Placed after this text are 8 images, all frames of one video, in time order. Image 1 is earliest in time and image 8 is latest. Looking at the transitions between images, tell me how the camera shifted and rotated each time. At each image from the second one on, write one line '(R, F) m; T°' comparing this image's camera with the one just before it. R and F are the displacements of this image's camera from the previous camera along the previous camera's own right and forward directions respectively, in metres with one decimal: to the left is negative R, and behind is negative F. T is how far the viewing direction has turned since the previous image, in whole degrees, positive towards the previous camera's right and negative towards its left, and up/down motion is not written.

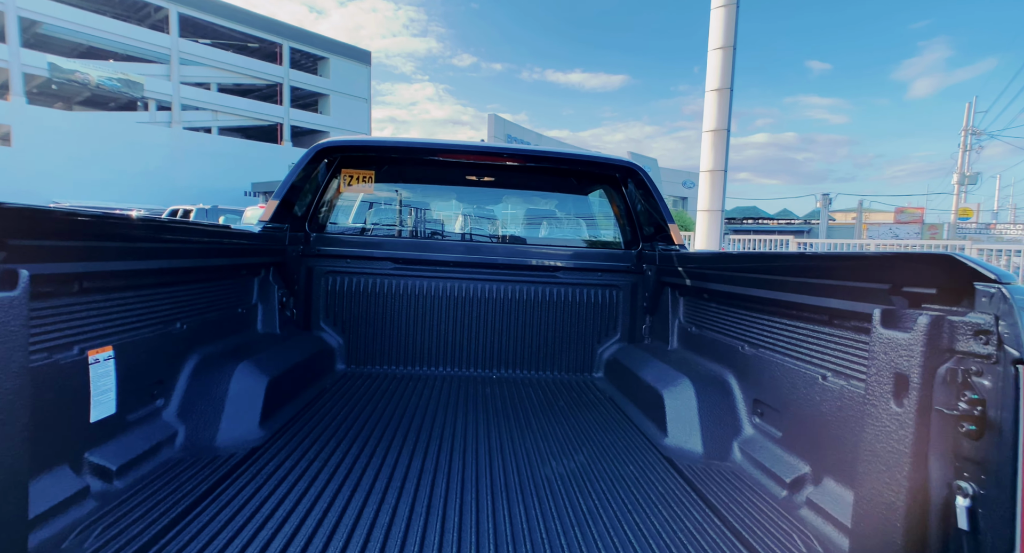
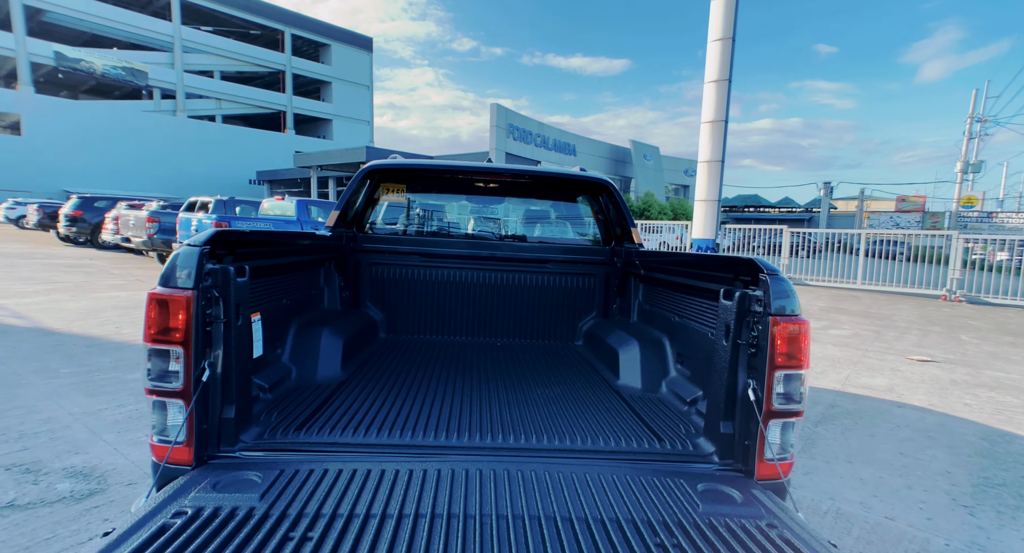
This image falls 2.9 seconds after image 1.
(0.0, -0.8) m; 0°
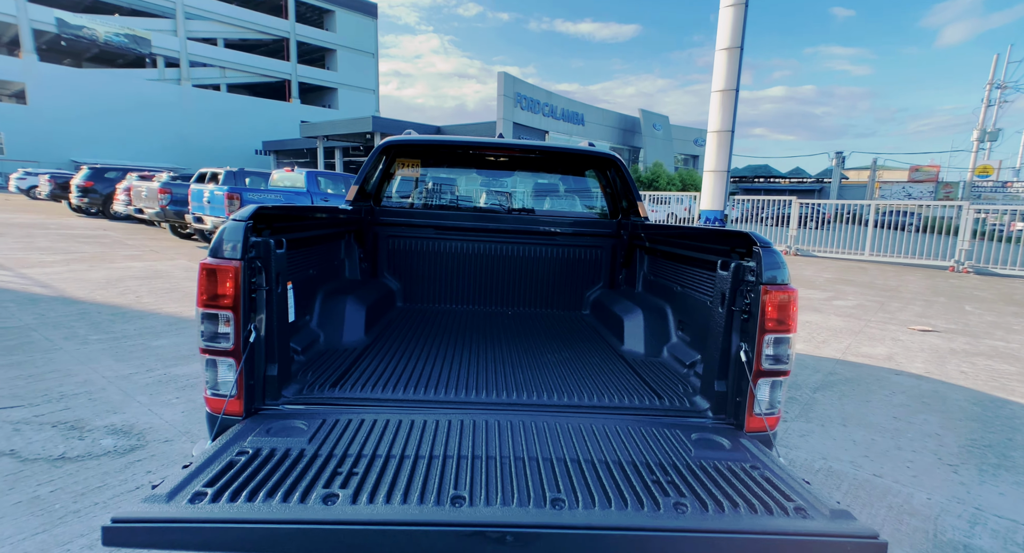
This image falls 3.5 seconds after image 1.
(0.0, -0.2) m; -1°
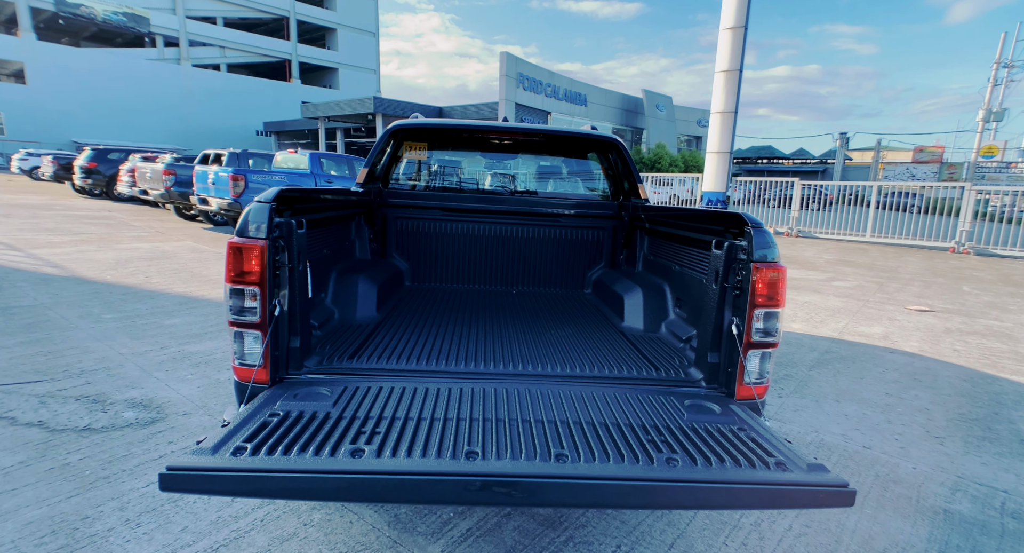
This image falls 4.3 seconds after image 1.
(0.0, -0.1) m; 0°
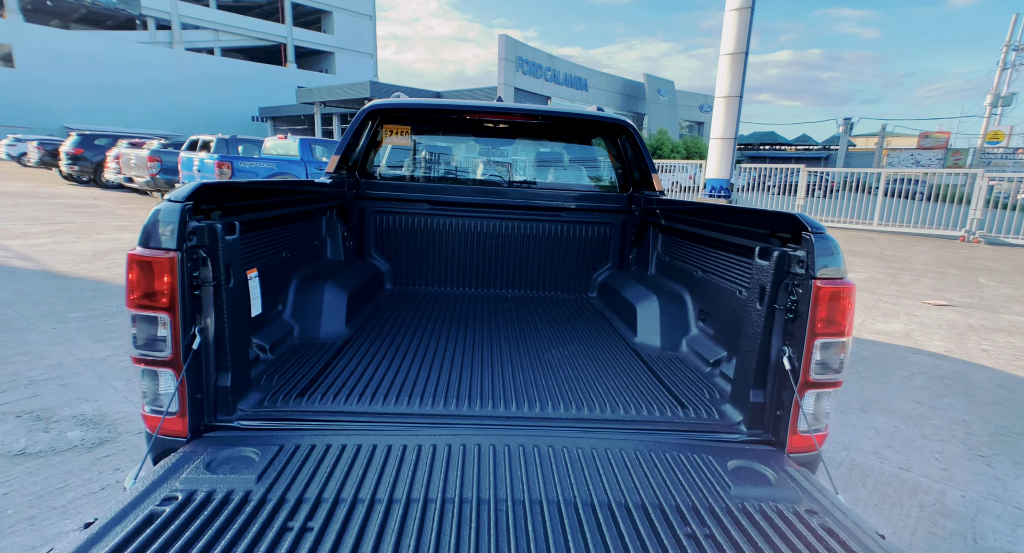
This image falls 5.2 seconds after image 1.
(0.0, +0.4) m; 0°
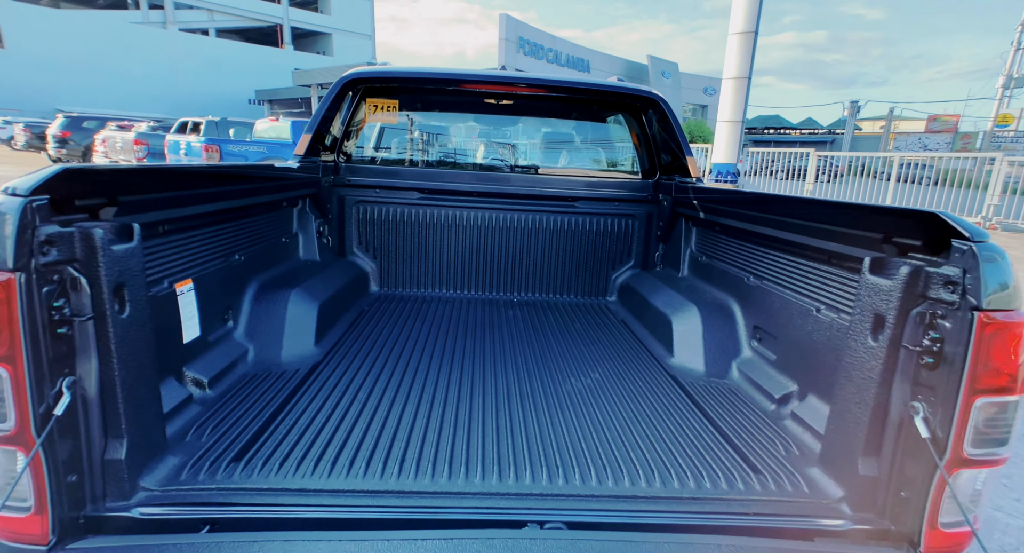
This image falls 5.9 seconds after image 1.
(0.0, +0.5) m; 0°
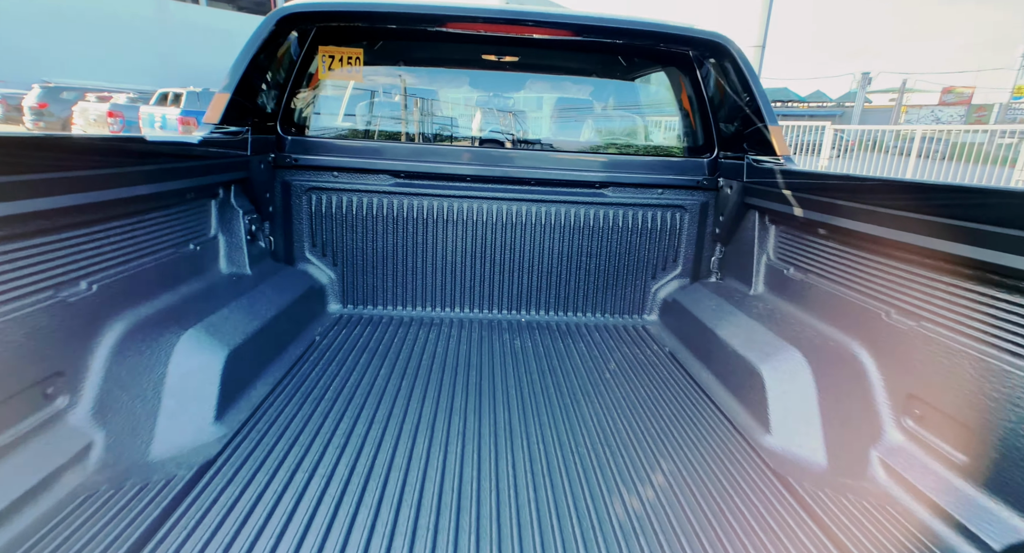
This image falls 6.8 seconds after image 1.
(0.0, +0.8) m; 0°
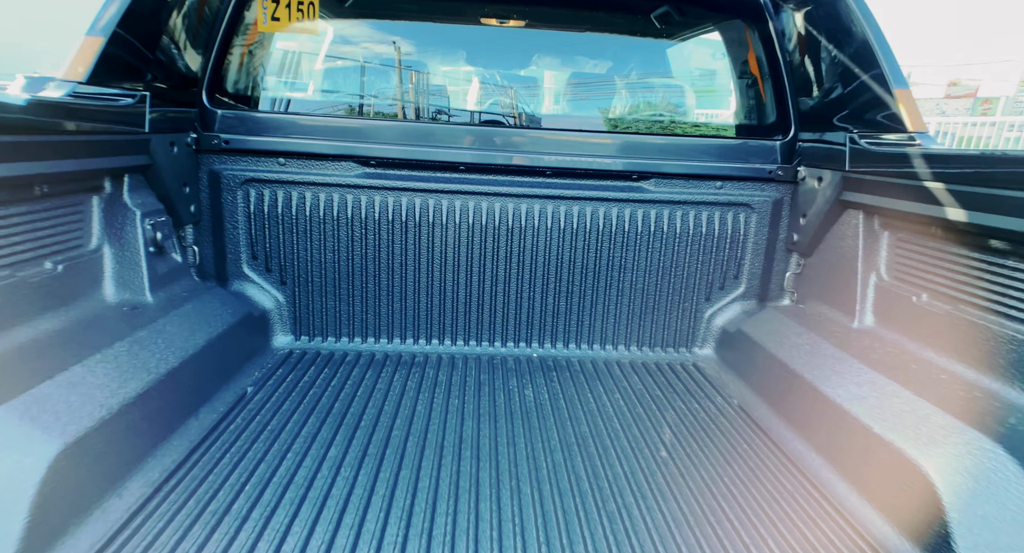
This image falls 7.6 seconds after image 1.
(0.0, +0.6) m; 0°
